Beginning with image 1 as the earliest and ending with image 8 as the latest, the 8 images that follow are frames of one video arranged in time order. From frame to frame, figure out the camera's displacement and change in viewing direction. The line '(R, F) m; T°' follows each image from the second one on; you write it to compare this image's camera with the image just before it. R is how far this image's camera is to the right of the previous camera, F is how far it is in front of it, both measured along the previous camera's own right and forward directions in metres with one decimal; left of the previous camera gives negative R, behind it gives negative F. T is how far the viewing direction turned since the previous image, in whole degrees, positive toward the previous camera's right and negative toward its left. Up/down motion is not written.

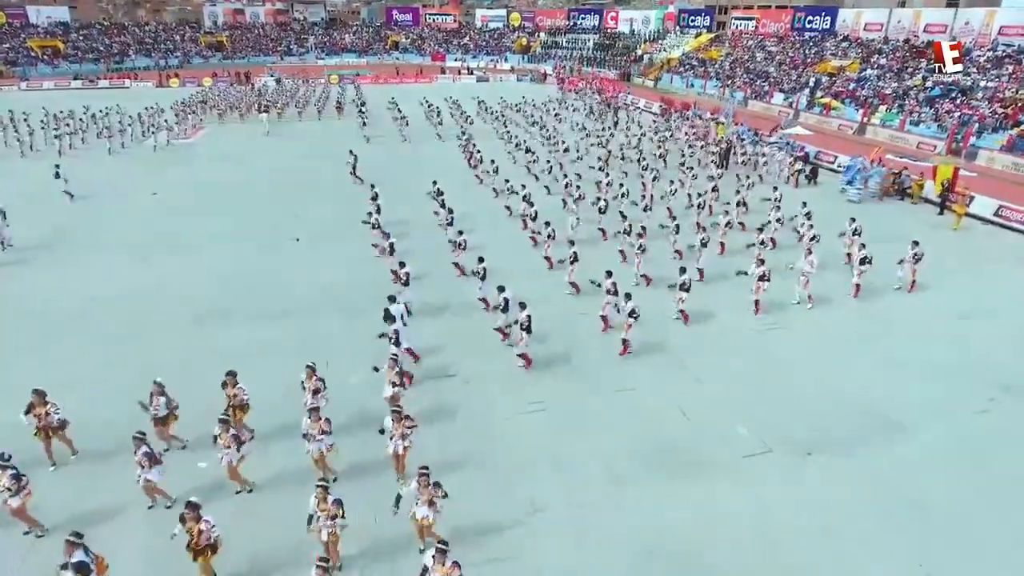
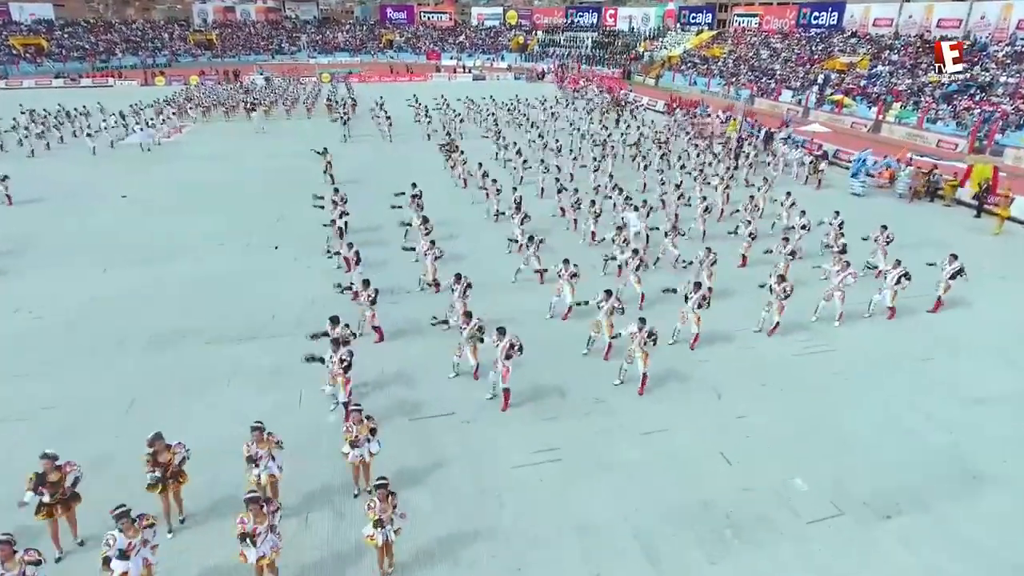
(-0.2, +1.6) m; 0°
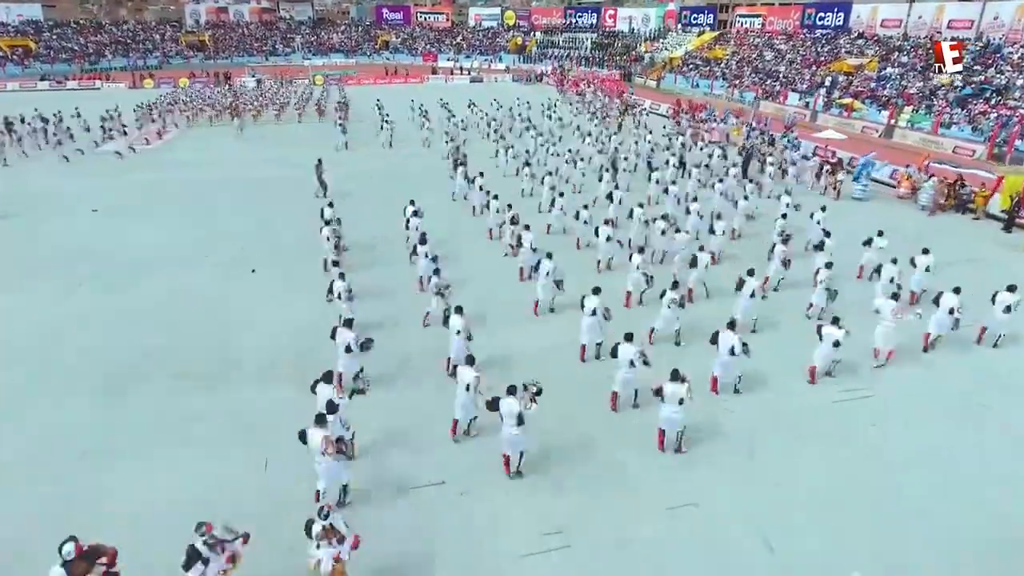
(0.0, +1.2) m; 0°
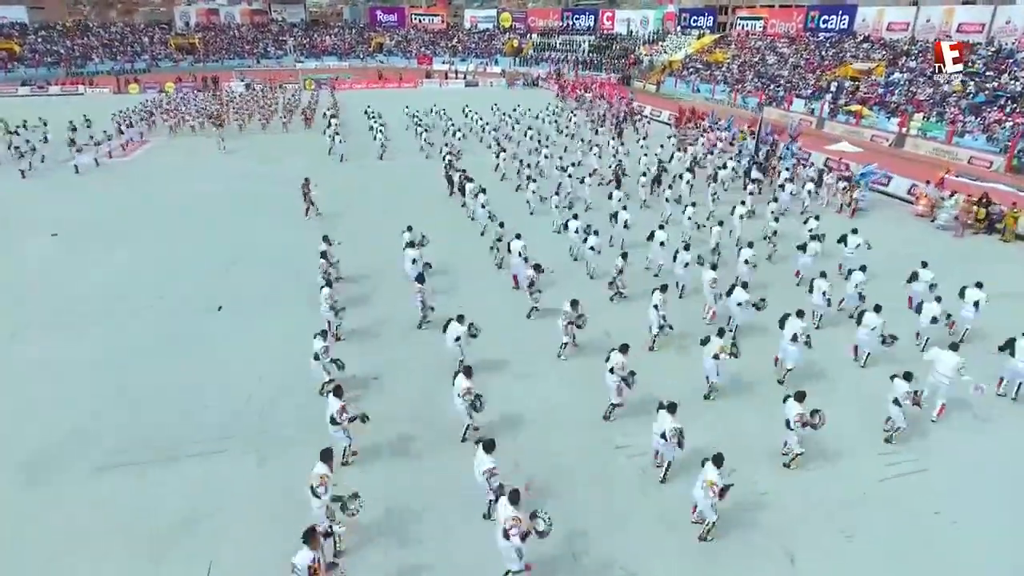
(0.0, +1.3) m; 0°
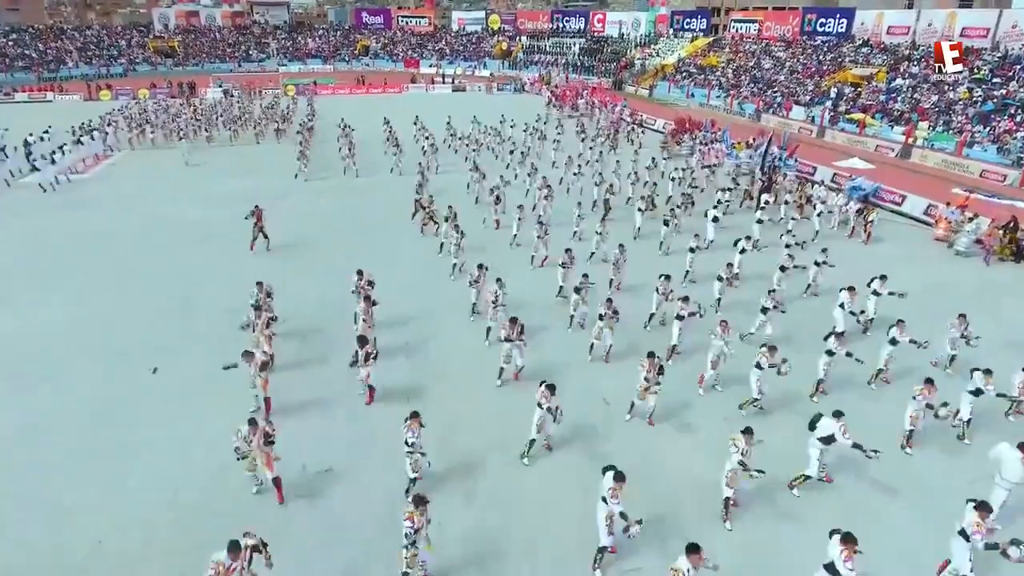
(+0.1, +1.6) m; +1°
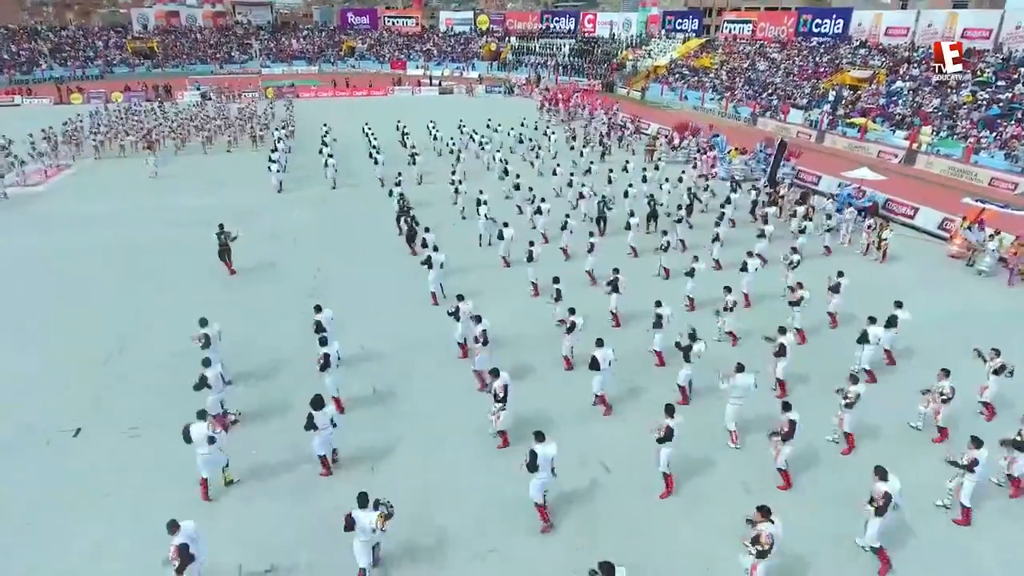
(+0.1, +1.4) m; +1°
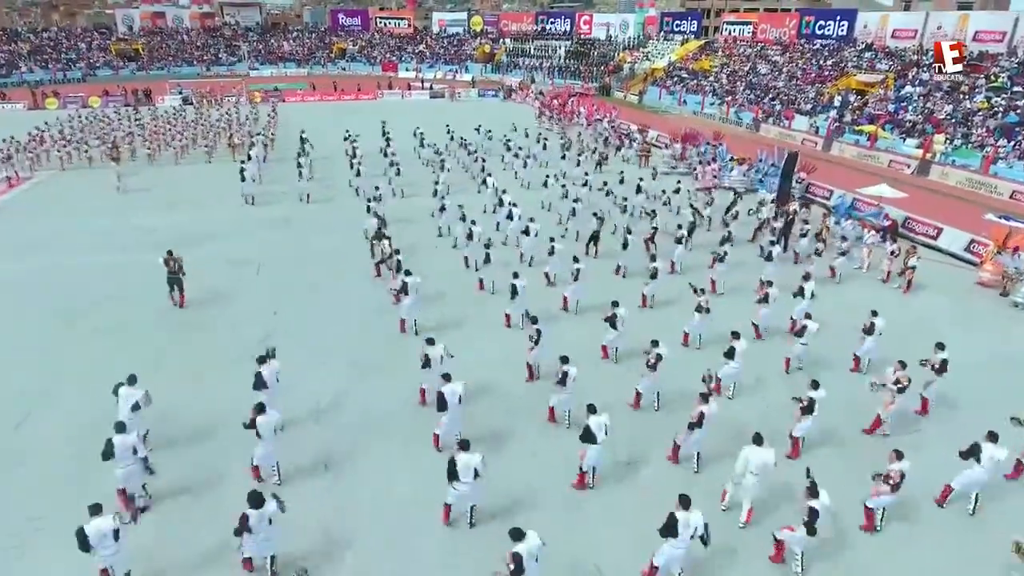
(+0.2, +1.6) m; 0°
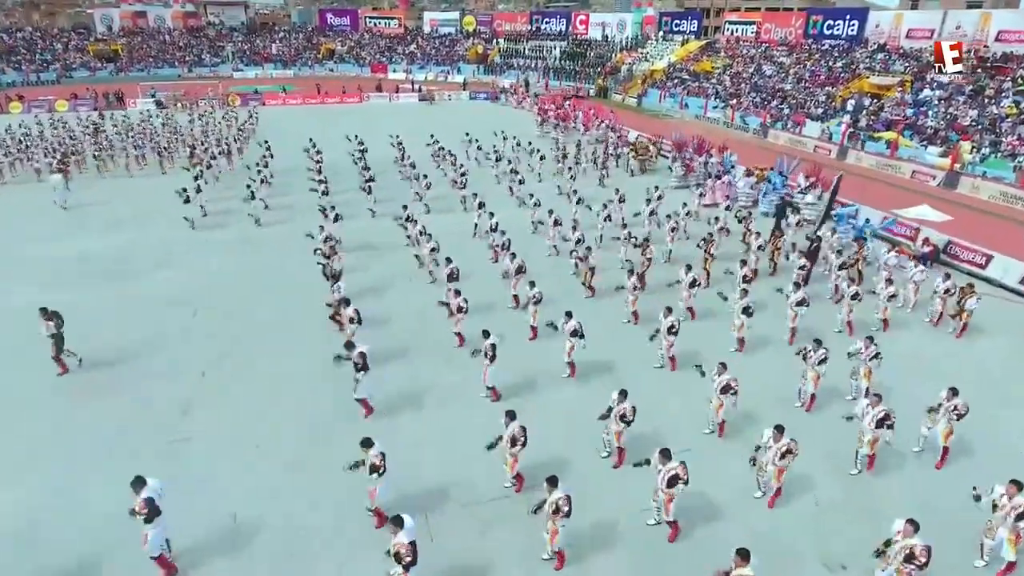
(+0.2, +2.3) m; 0°
